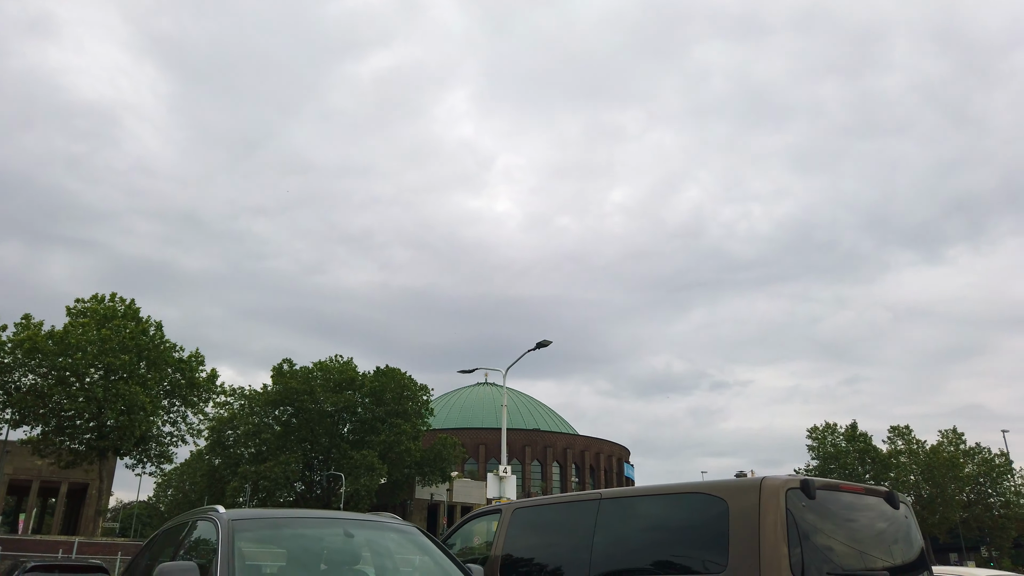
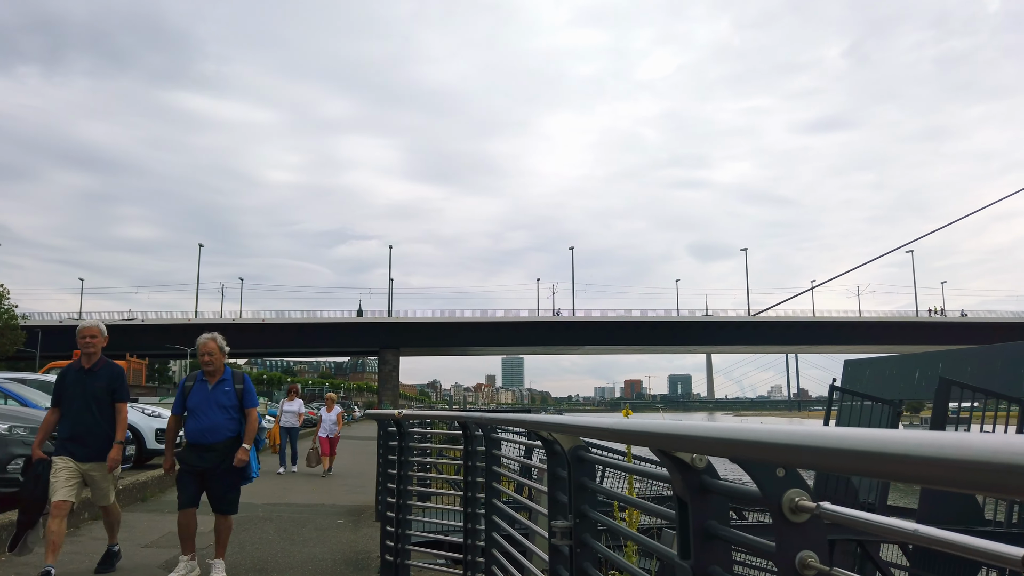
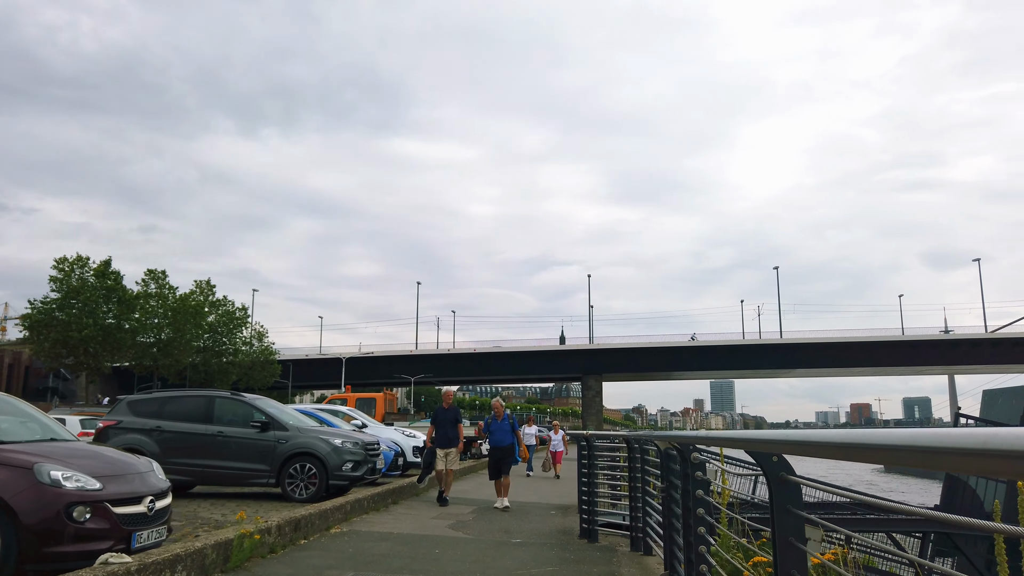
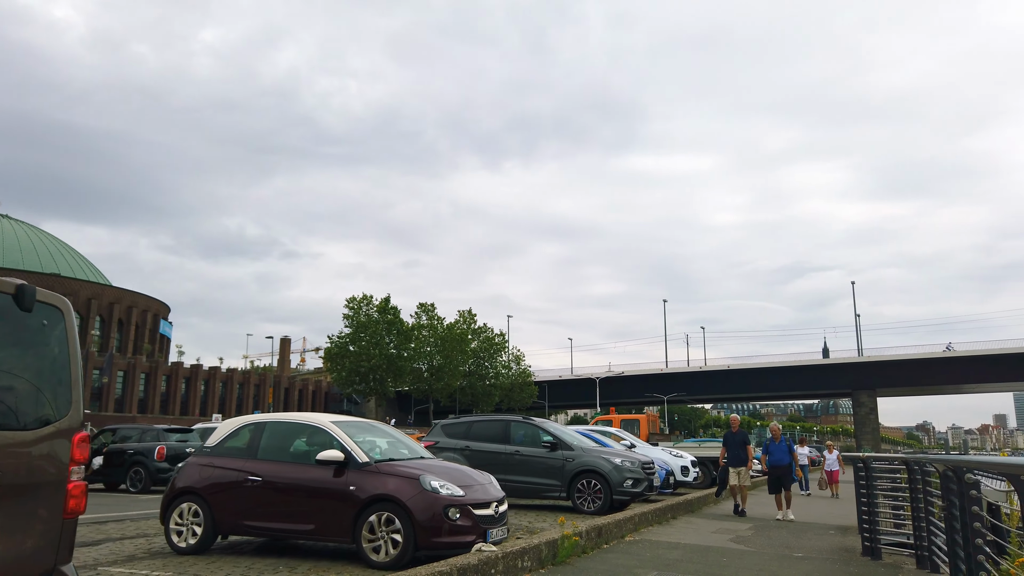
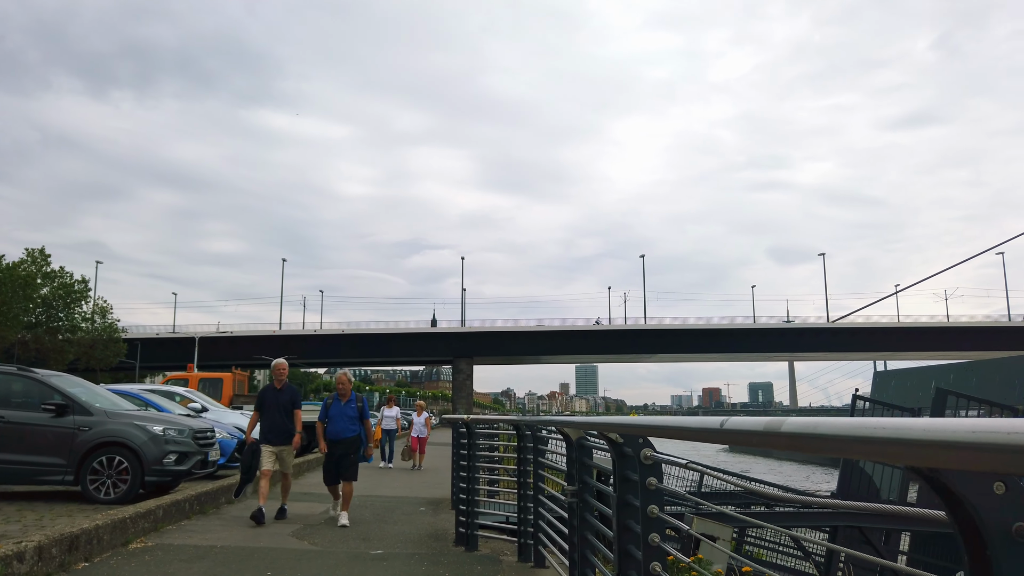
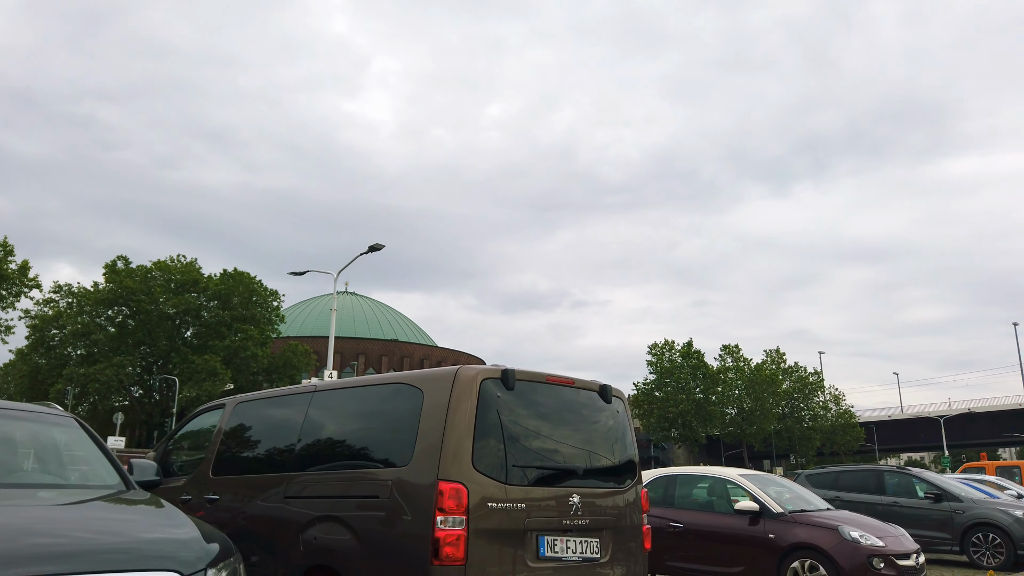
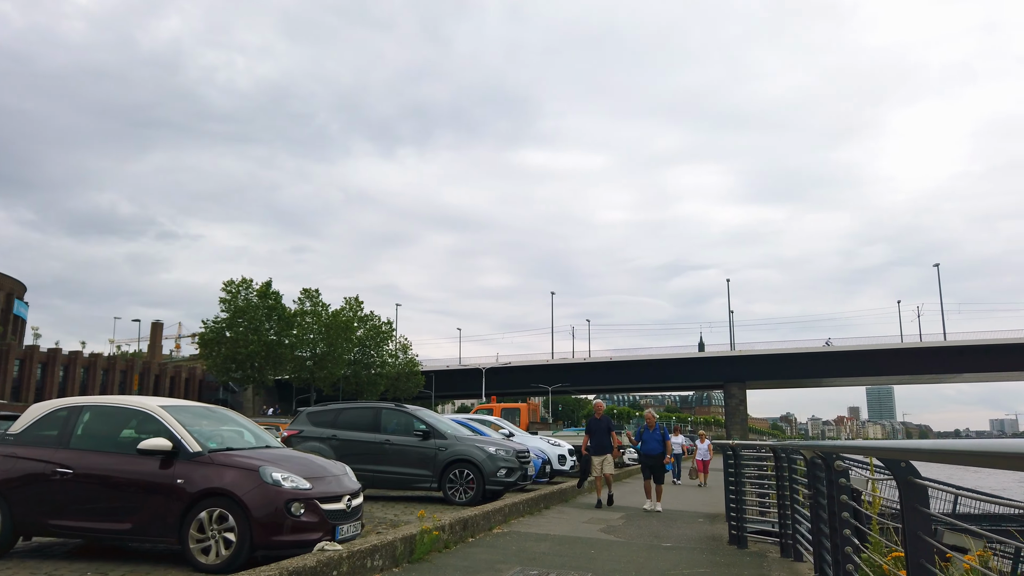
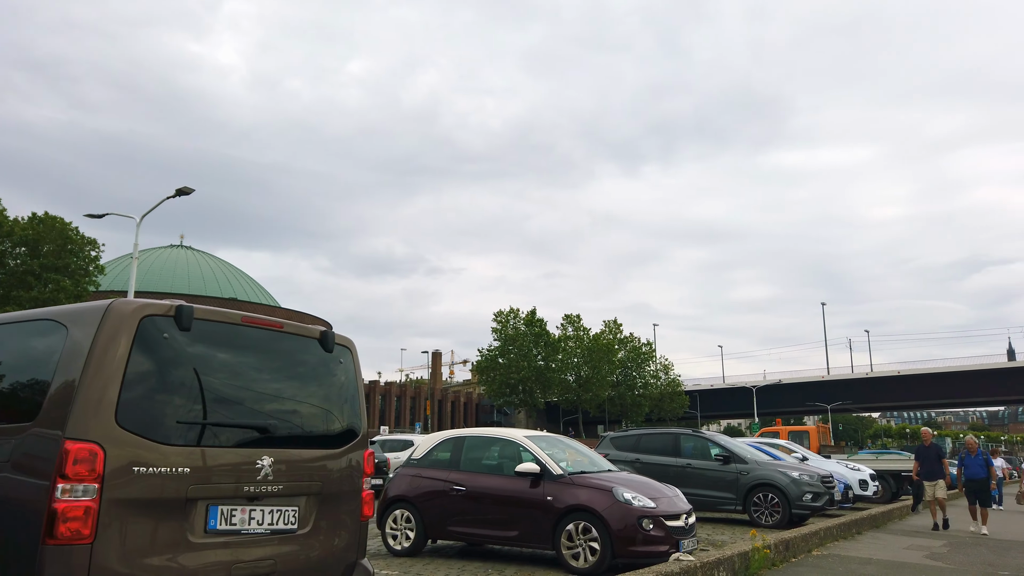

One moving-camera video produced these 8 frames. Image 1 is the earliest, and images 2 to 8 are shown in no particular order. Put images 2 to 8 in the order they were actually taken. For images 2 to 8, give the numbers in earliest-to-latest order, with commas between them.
6, 8, 4, 7, 3, 5, 2
